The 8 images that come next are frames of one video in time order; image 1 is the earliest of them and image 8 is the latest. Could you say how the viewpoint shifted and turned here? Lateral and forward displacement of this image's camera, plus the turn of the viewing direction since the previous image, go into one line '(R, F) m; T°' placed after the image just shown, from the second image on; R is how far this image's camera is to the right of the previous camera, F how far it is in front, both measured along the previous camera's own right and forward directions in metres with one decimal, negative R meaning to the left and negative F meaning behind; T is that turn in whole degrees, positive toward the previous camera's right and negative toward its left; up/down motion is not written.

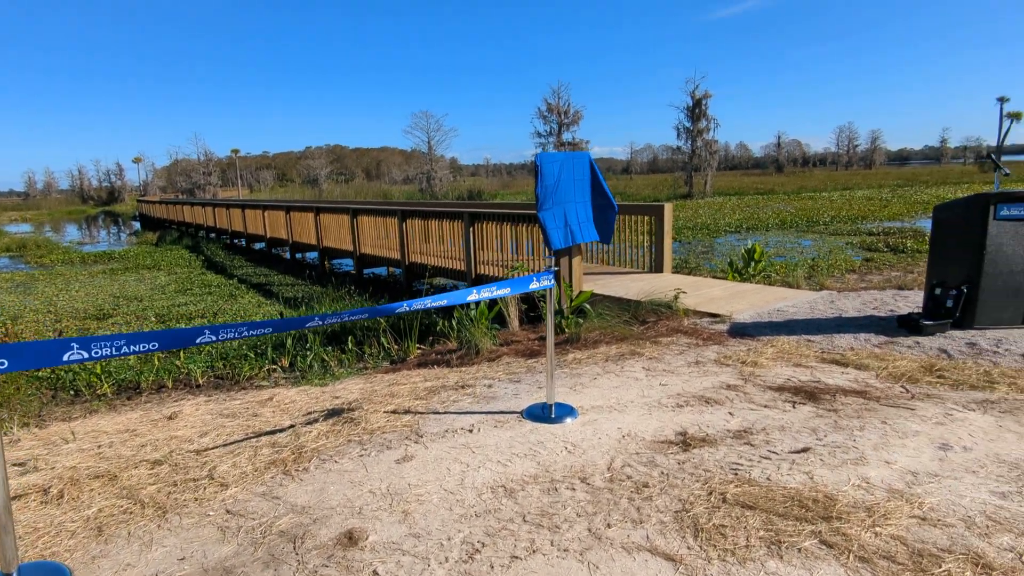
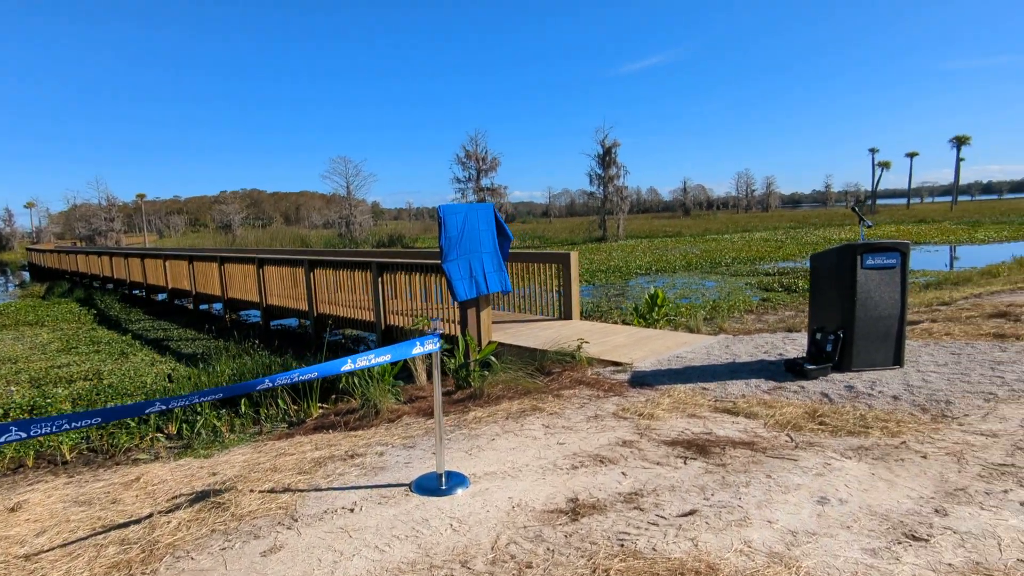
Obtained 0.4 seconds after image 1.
(+0.2, +0.1) m; +7°
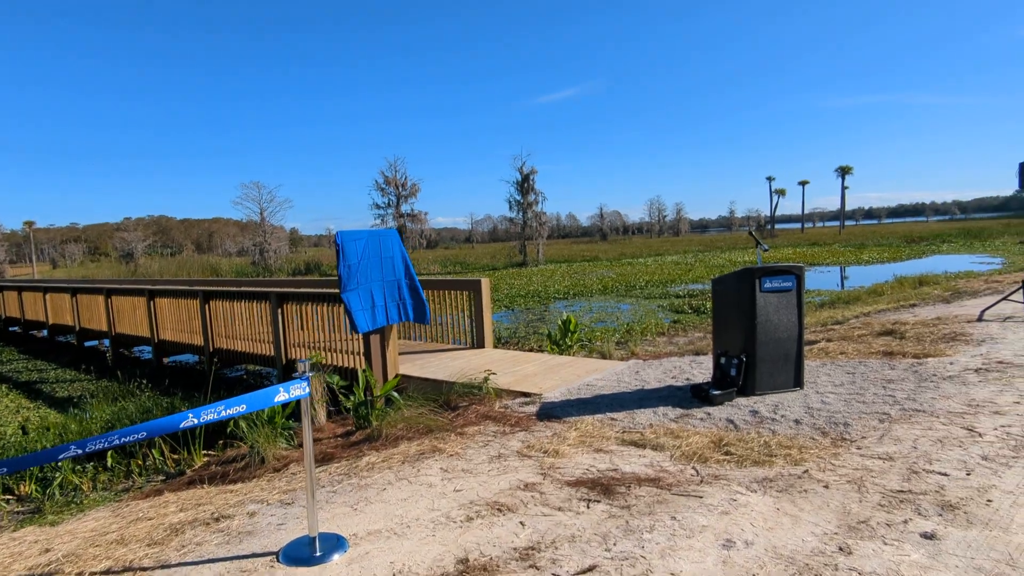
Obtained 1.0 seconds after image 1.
(+0.2, +0.3) m; +7°
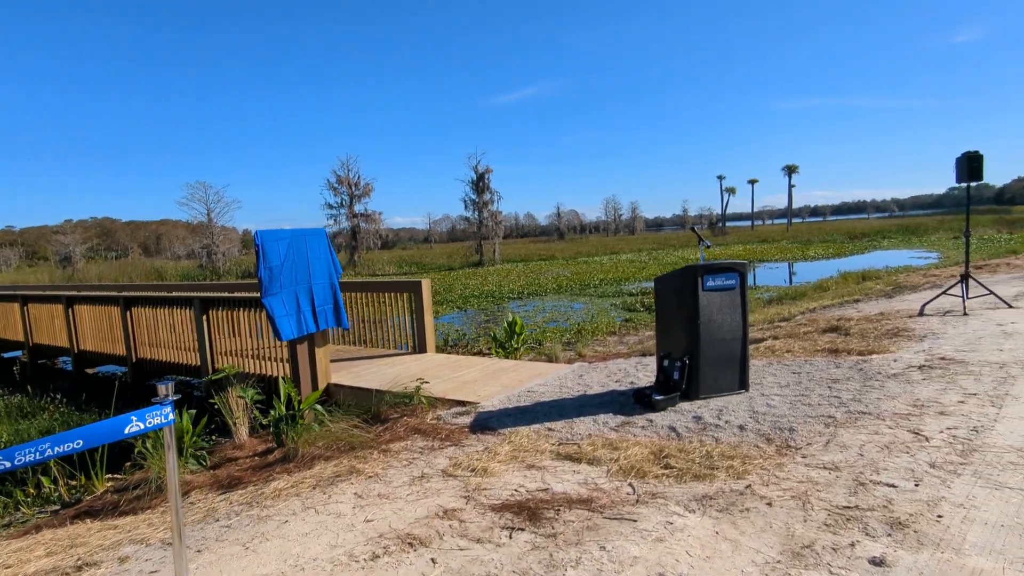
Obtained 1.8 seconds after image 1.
(+0.2, +0.4) m; +4°
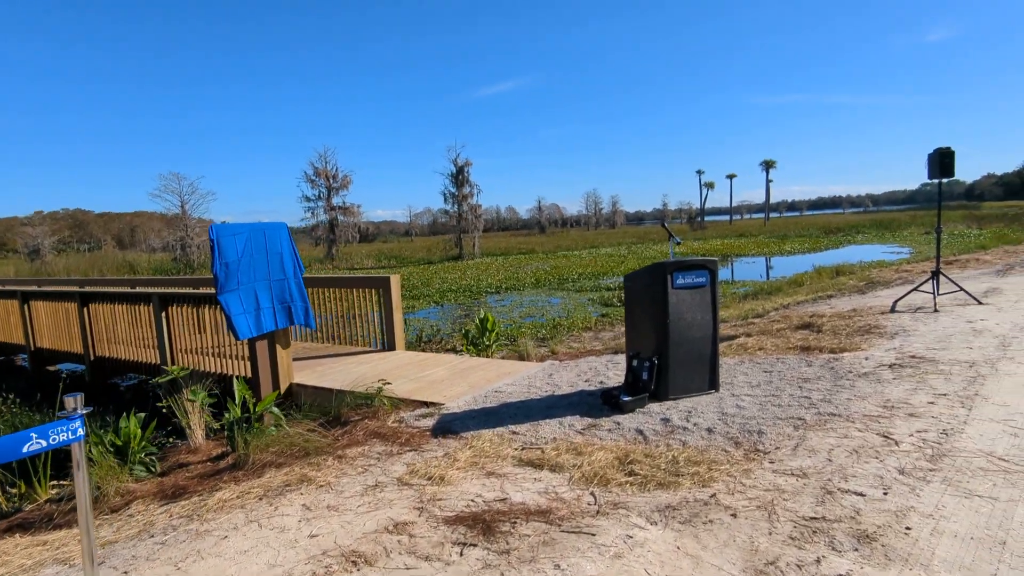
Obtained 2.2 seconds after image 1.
(+0.1, +0.2) m; +2°
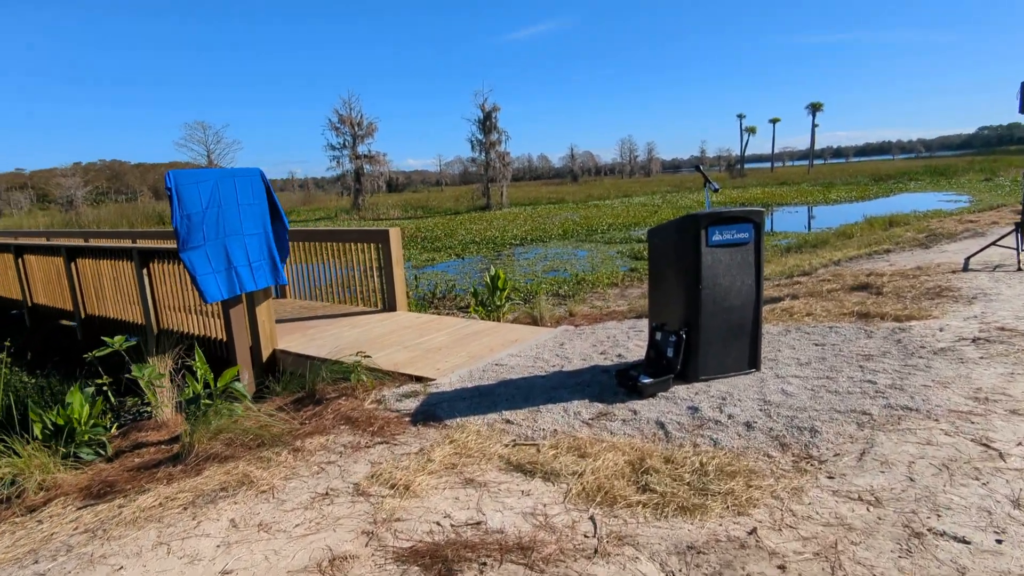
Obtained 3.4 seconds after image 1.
(+0.2, +0.8) m; -3°
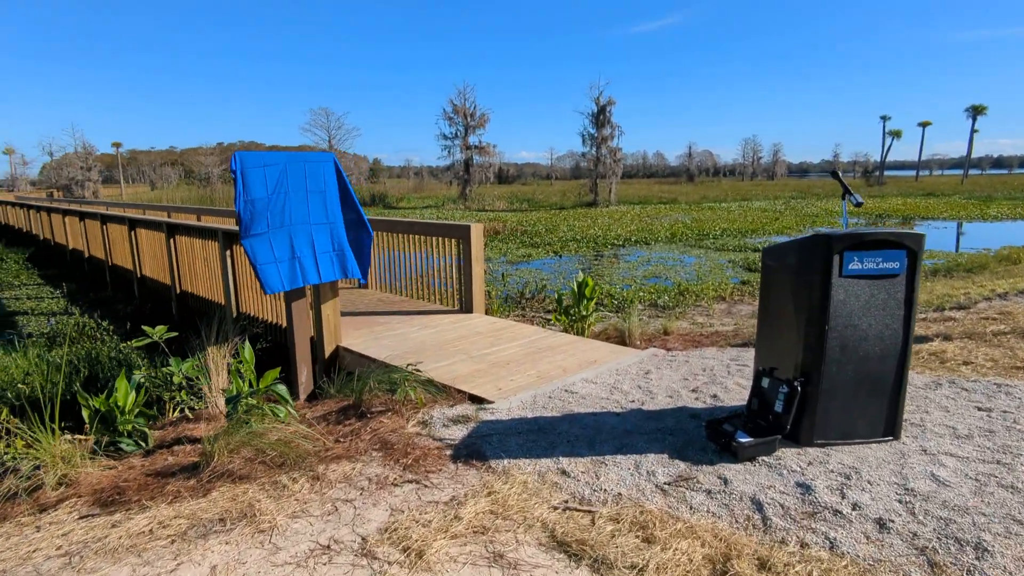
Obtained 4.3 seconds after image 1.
(+0.2, +0.6) m; -10°
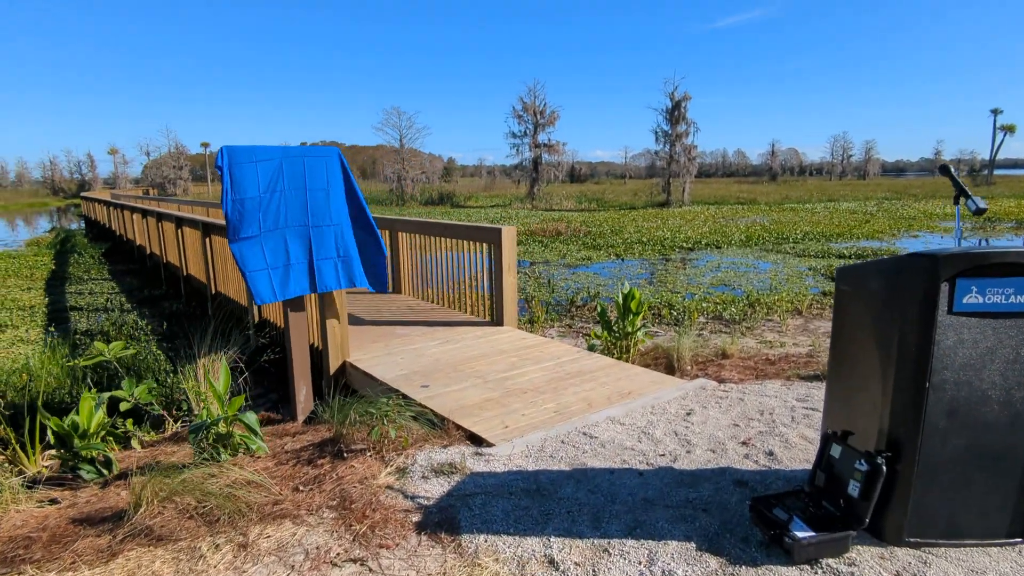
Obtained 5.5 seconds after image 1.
(+0.4, +0.7) m; -7°
